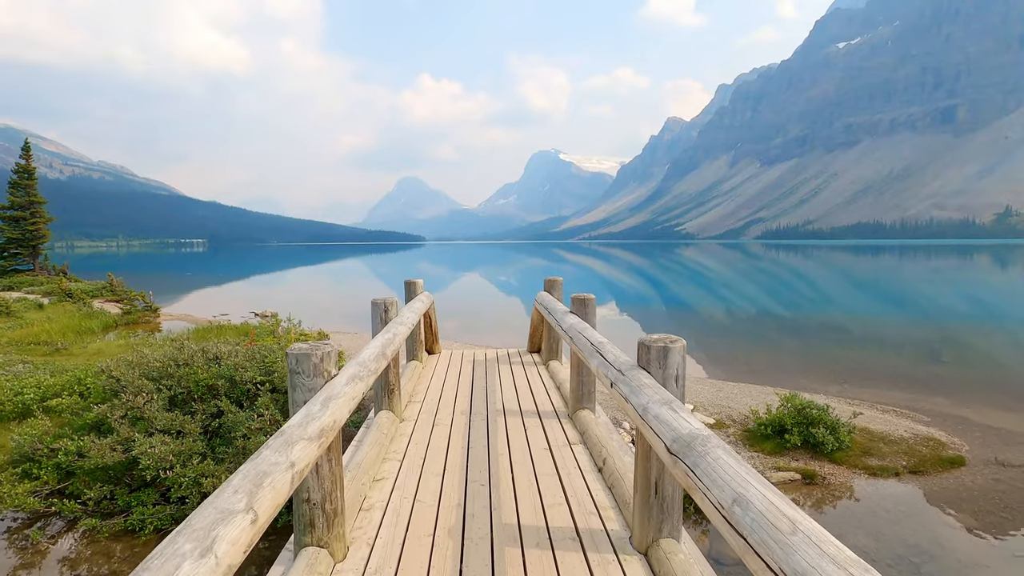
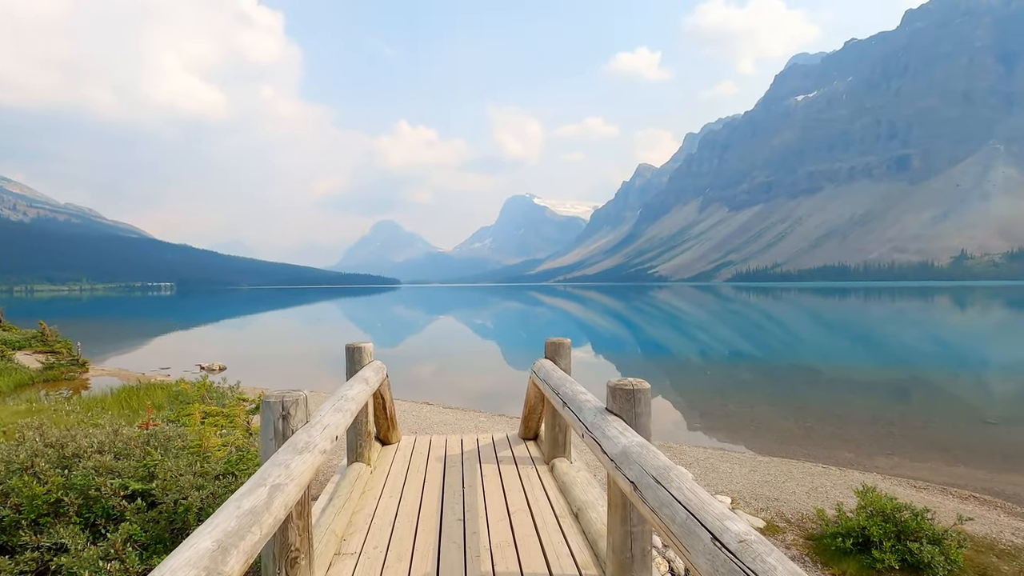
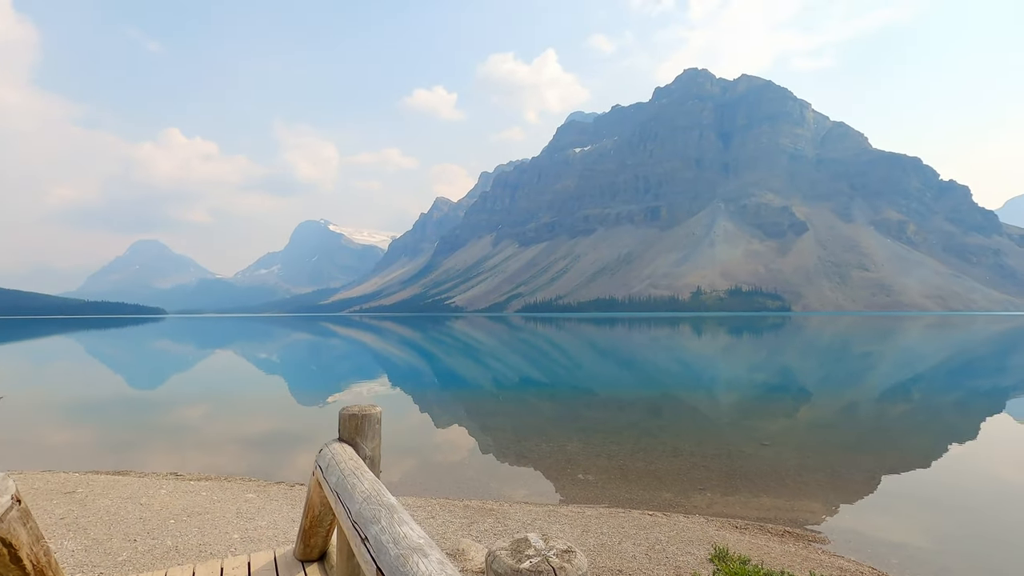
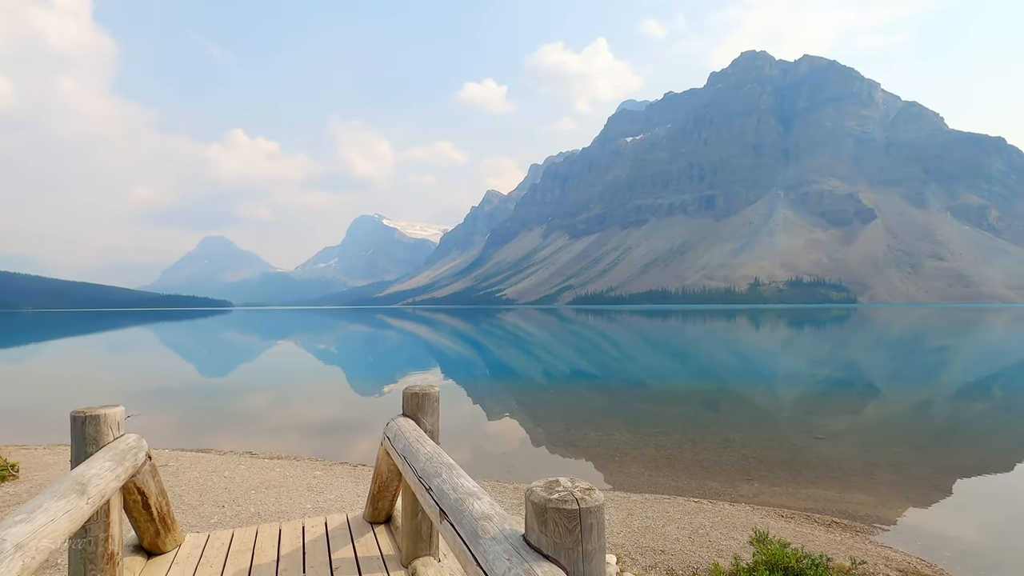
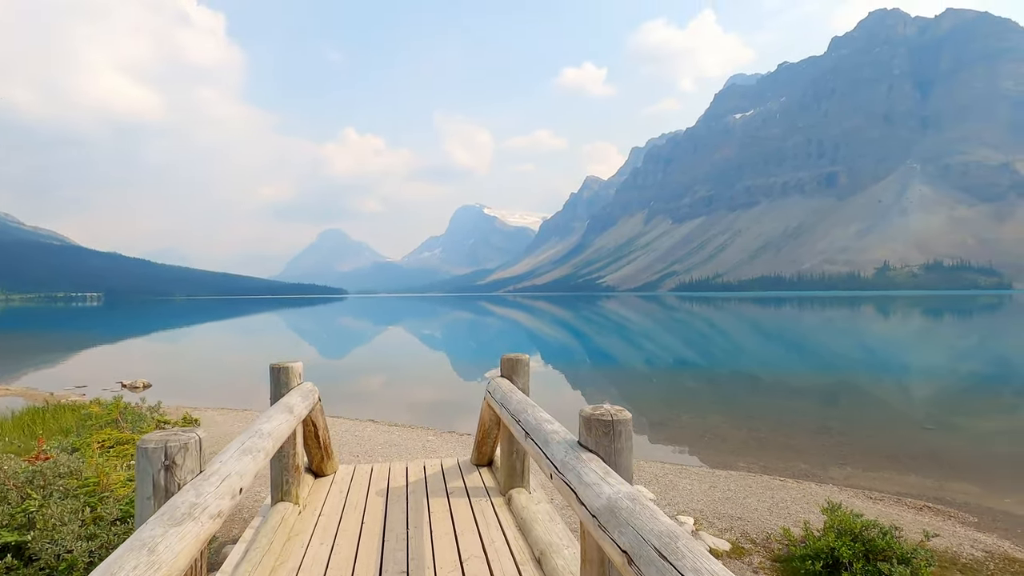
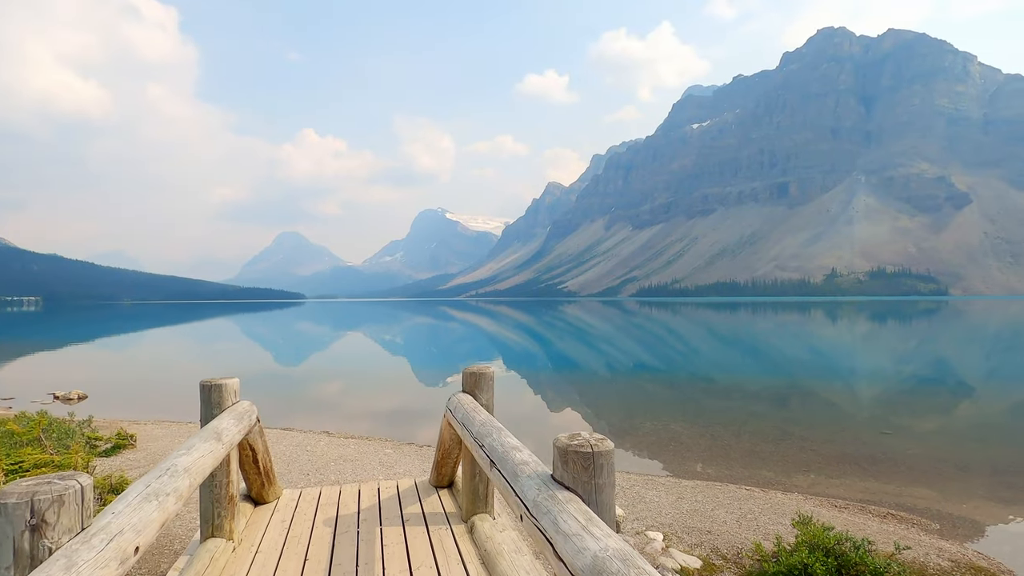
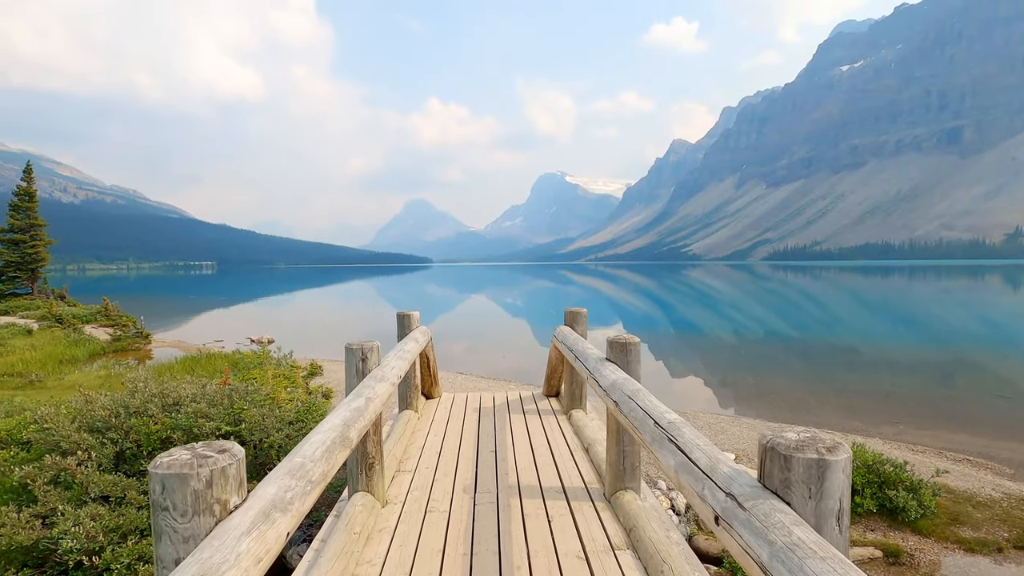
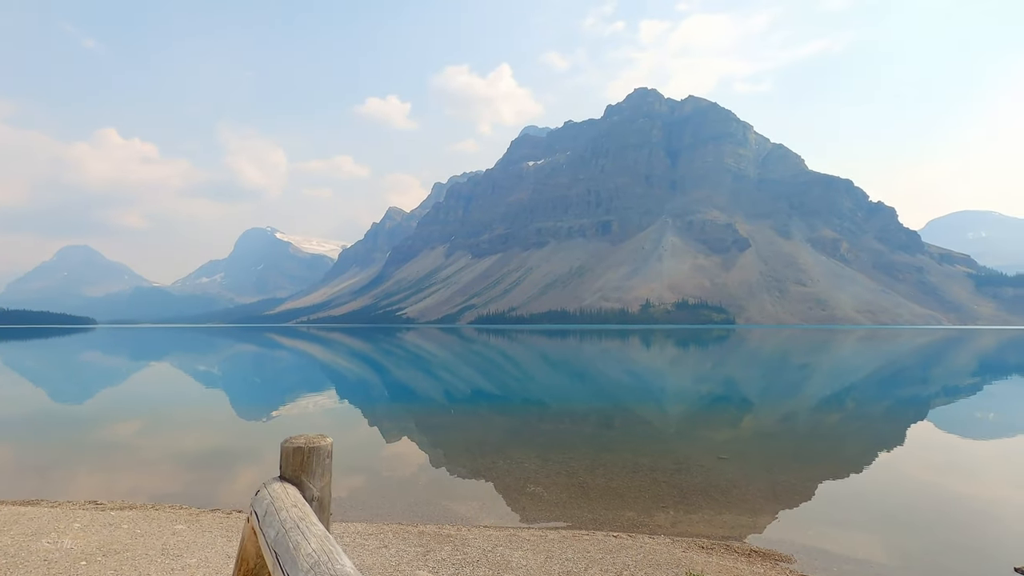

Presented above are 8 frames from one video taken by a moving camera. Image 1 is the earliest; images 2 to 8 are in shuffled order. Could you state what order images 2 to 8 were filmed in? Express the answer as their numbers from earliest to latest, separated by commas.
7, 2, 5, 6, 4, 3, 8
